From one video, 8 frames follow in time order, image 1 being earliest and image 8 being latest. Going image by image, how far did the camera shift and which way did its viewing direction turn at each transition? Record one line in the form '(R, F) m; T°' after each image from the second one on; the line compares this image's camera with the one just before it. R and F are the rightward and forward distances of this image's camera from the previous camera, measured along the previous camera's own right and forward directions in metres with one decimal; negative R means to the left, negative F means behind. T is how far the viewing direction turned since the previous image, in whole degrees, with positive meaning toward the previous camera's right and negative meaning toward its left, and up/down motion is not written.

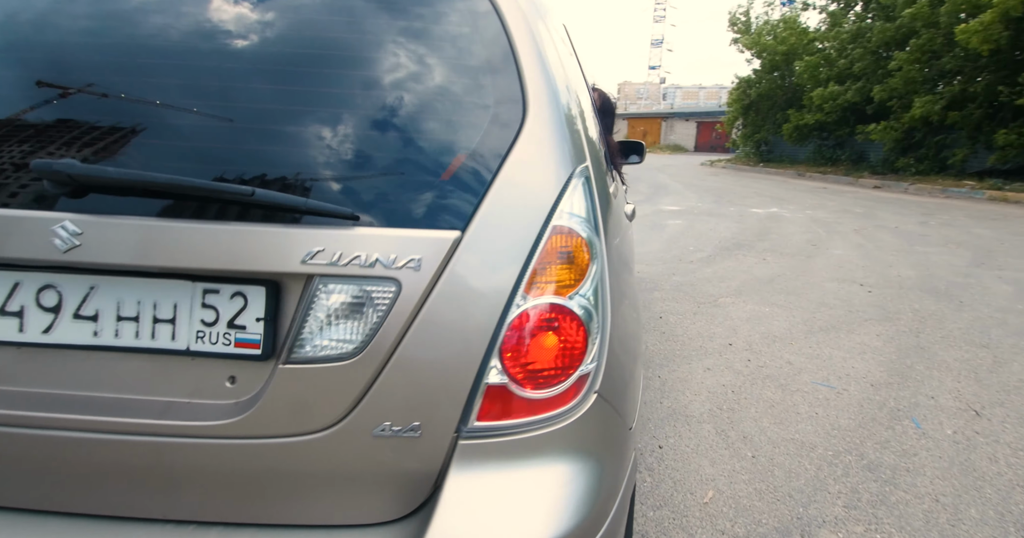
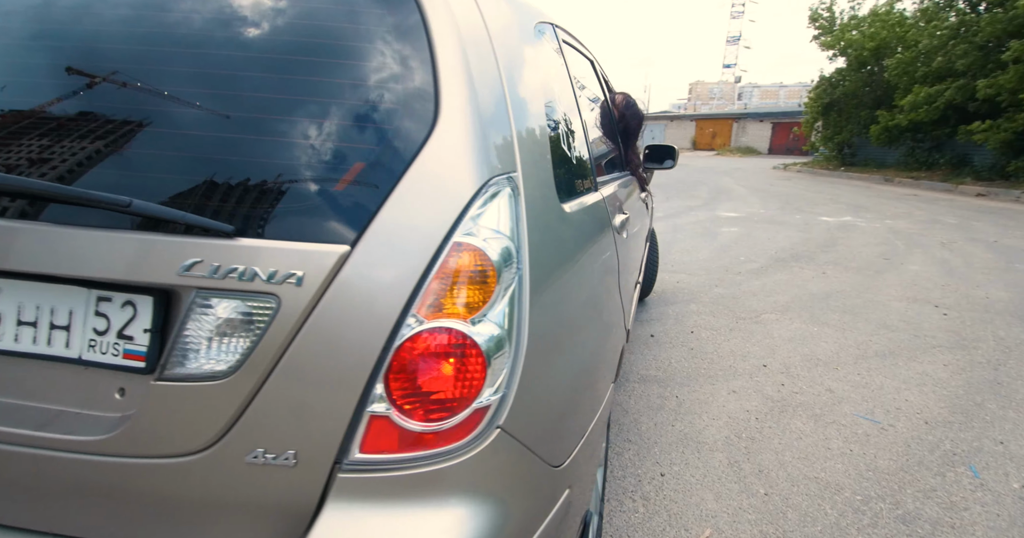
(+0.2, +0.1) m; -7°
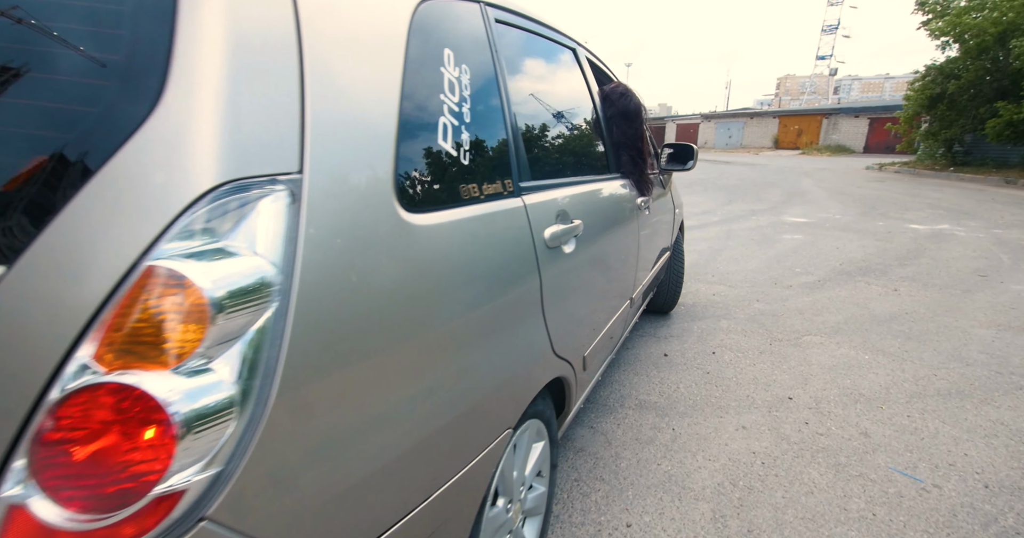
(+0.4, +0.2) m; -8°
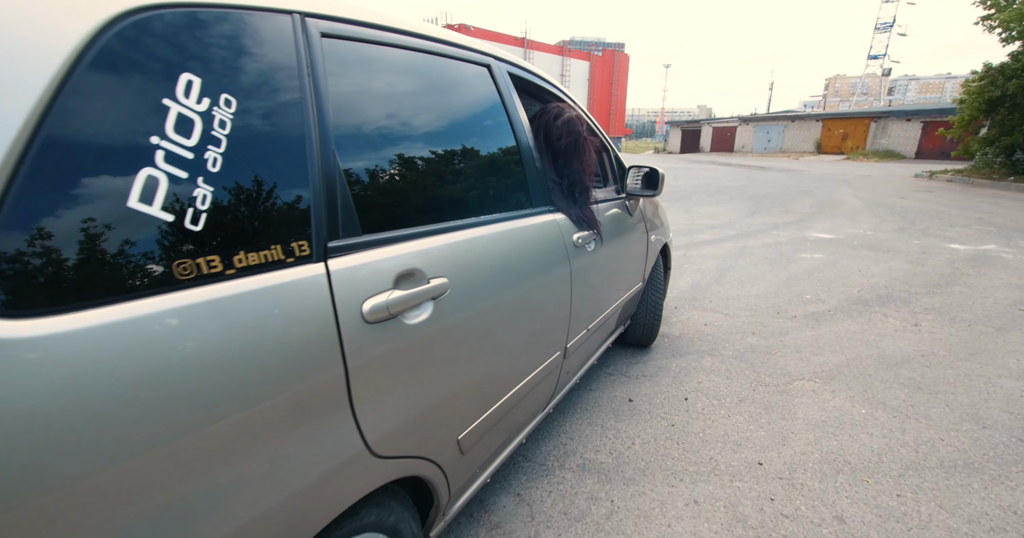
(+0.4, +0.3) m; -3°
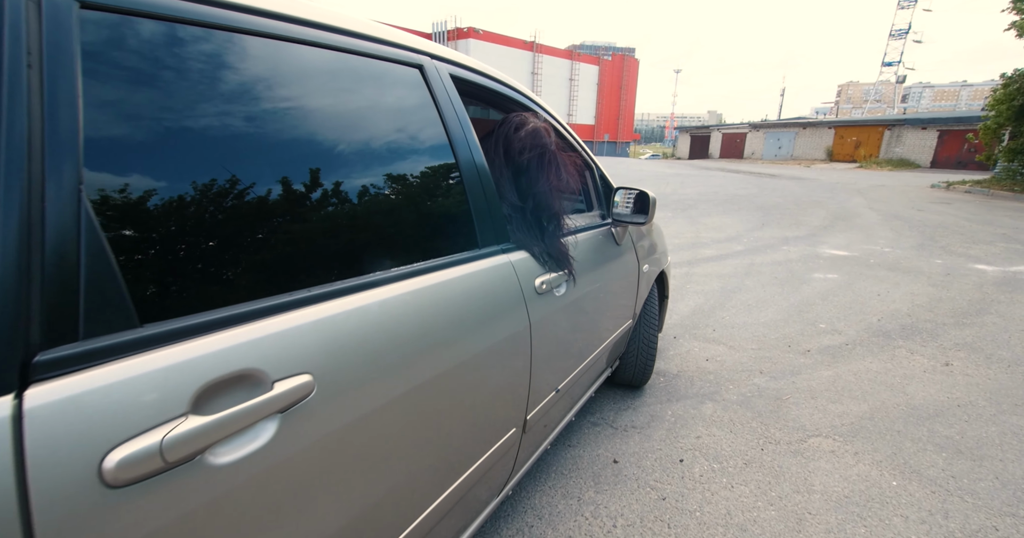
(+0.2, +0.4) m; -1°
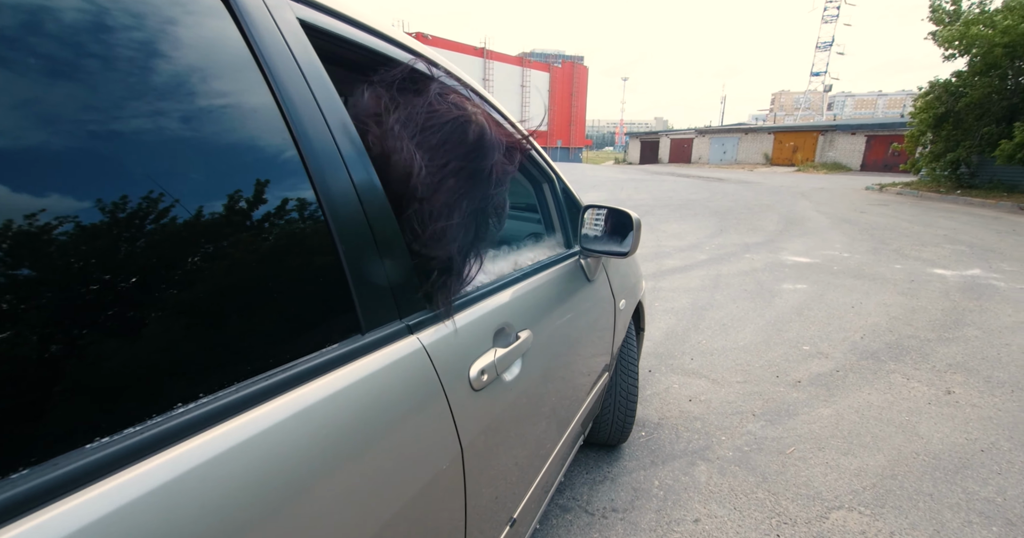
(+0.1, +0.6) m; +5°
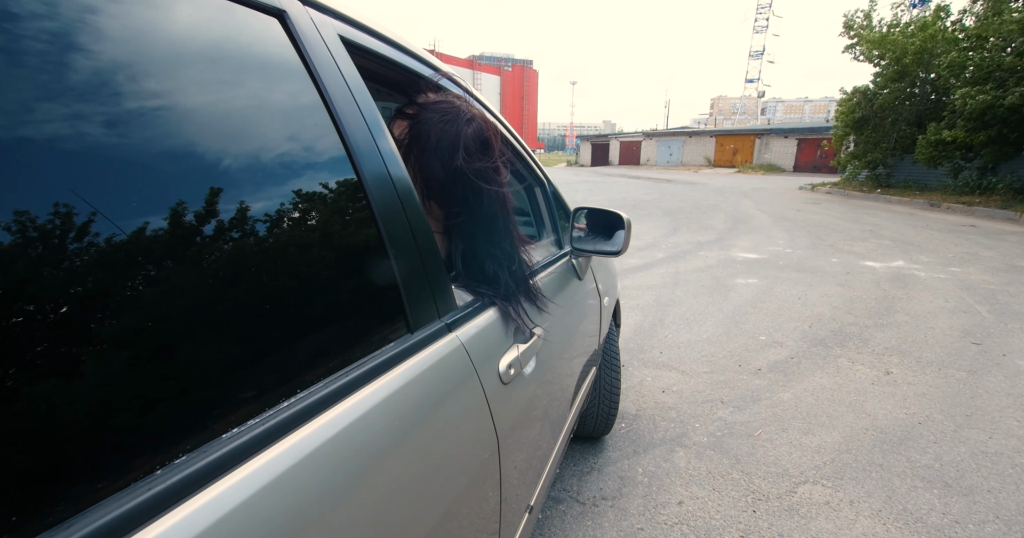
(-0.2, 0.0) m; +6°
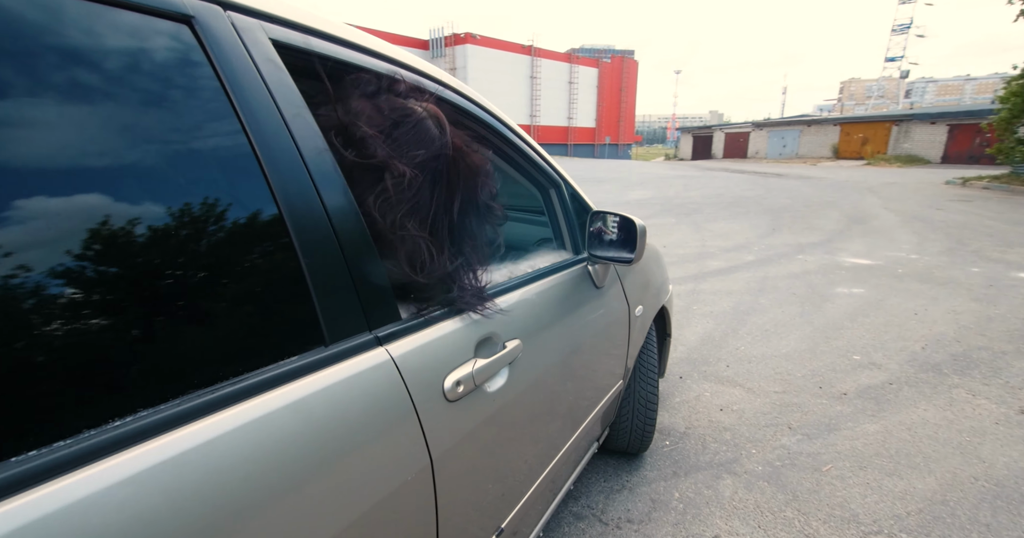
(+0.3, +0.1) m; -11°
